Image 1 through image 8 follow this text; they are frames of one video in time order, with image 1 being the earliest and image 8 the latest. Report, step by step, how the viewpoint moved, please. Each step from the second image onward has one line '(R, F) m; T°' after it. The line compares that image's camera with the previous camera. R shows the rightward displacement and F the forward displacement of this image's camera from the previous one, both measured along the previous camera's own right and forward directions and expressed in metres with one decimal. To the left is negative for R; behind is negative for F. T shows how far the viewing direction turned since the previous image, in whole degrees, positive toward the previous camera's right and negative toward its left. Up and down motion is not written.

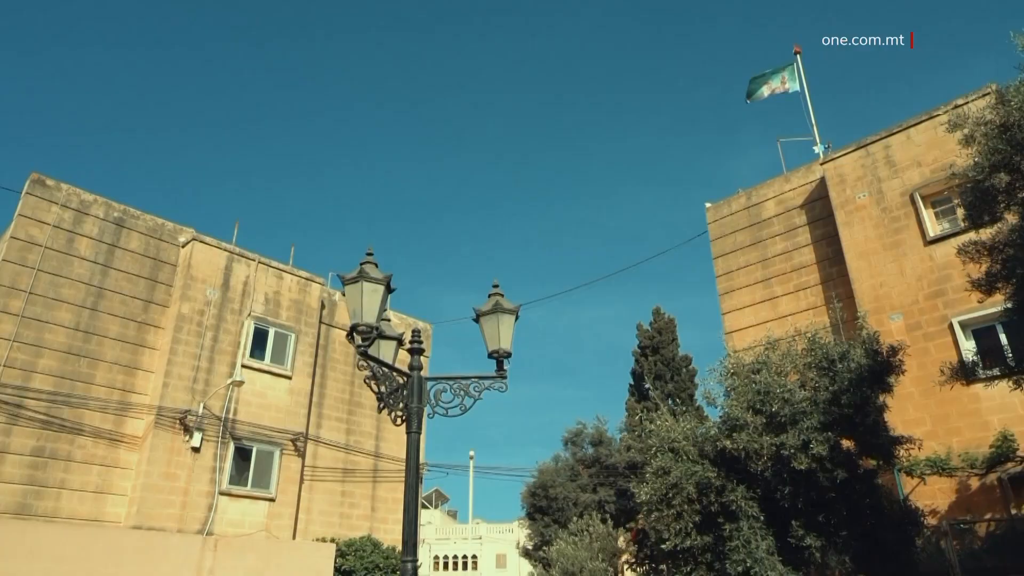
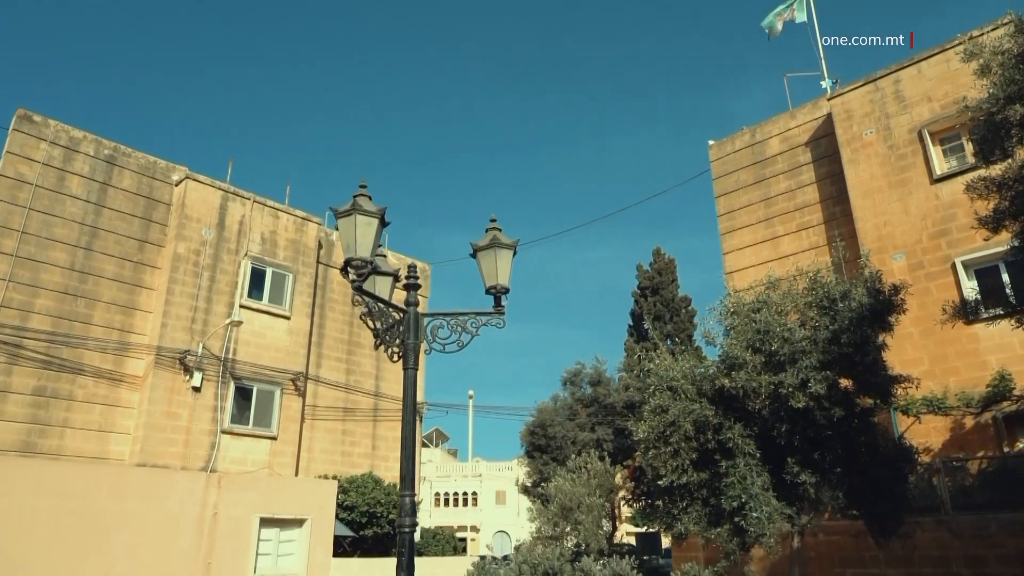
(+0.1, +0.1) m; 0°
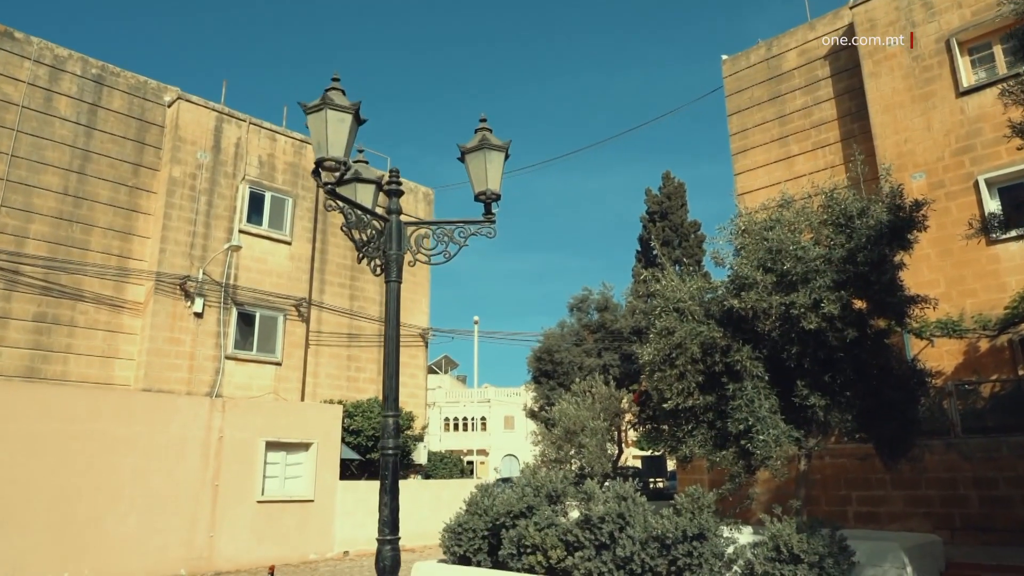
(+0.1, +0.3) m; -1°
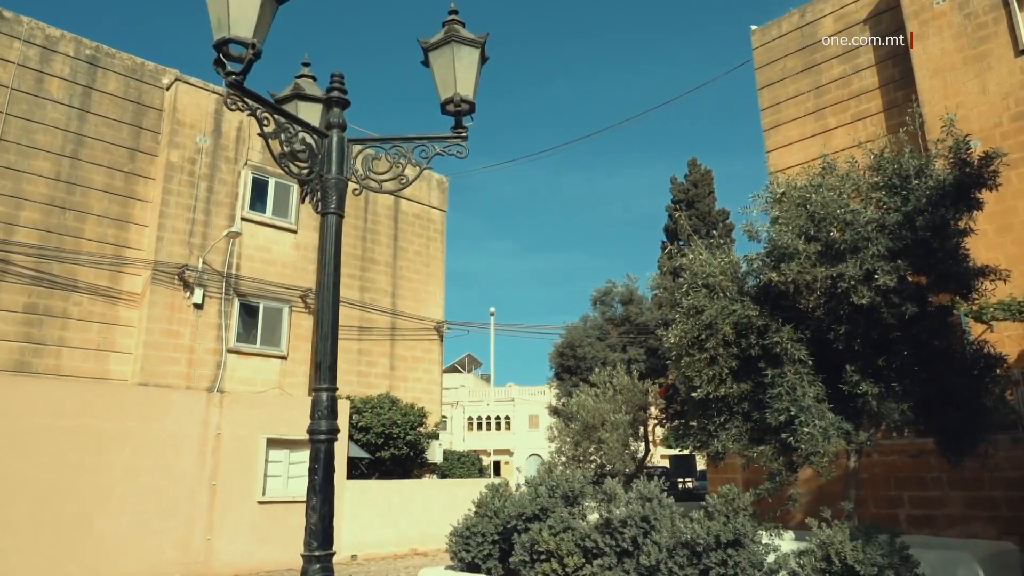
(+0.2, +0.9) m; -2°
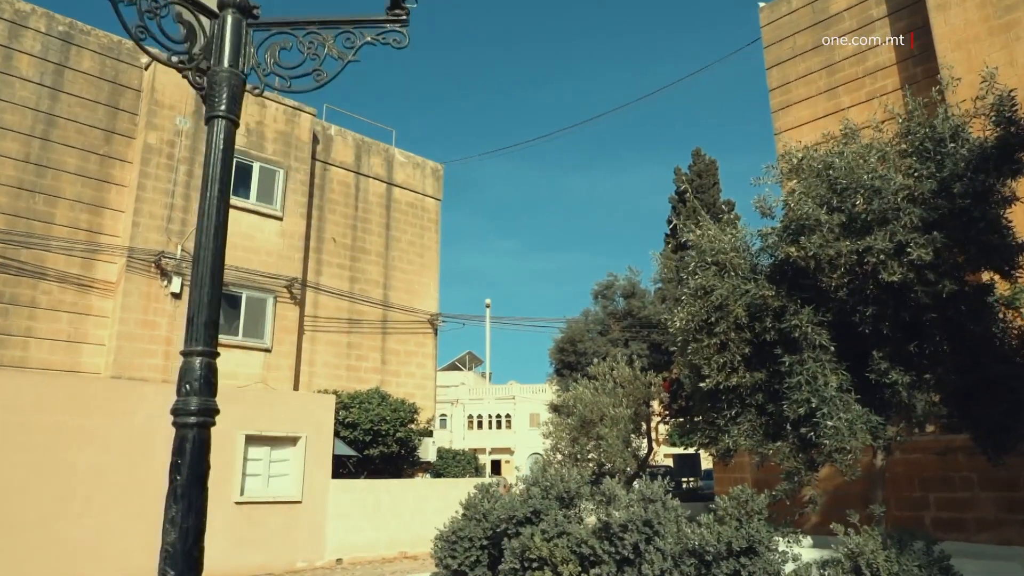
(+0.1, +0.8) m; 0°
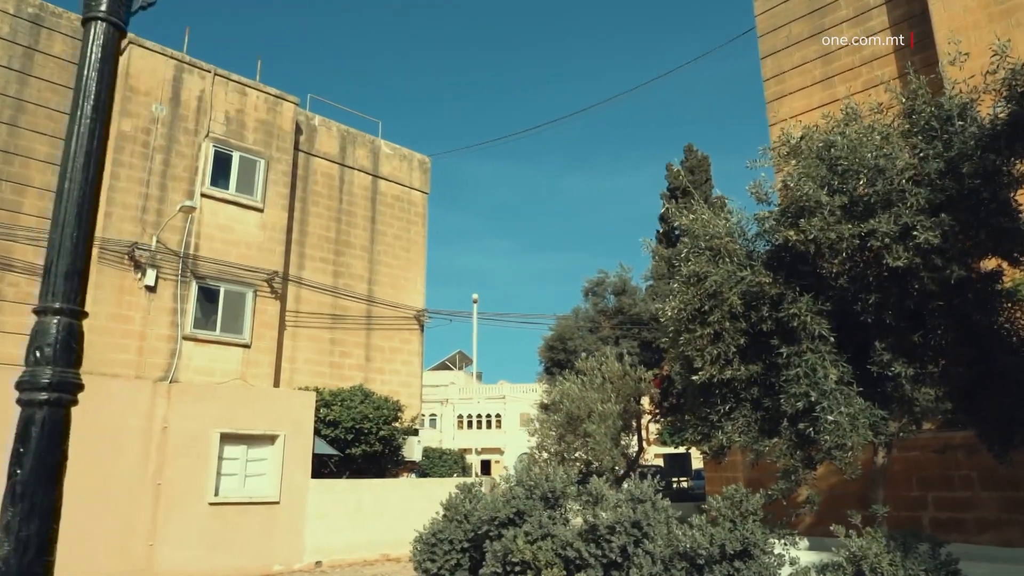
(+0.1, +0.4) m; +1°
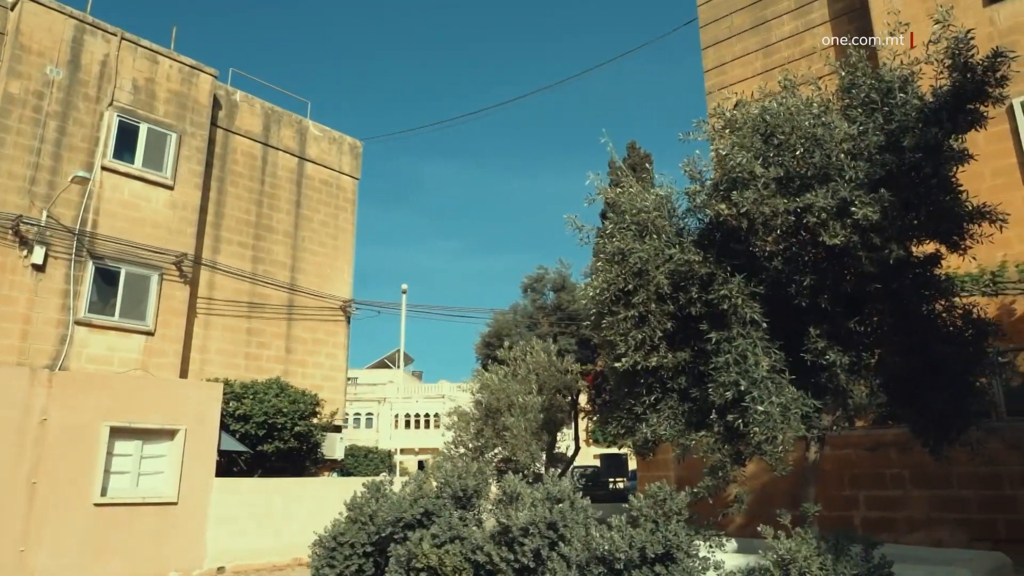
(+0.3, +0.6) m; +4°
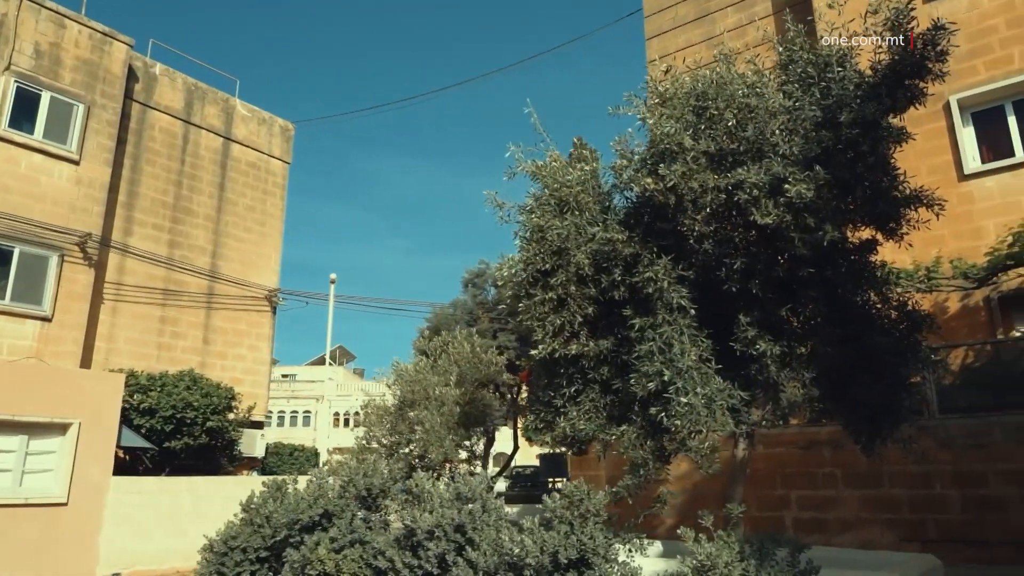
(+0.3, +0.5) m; +4°
